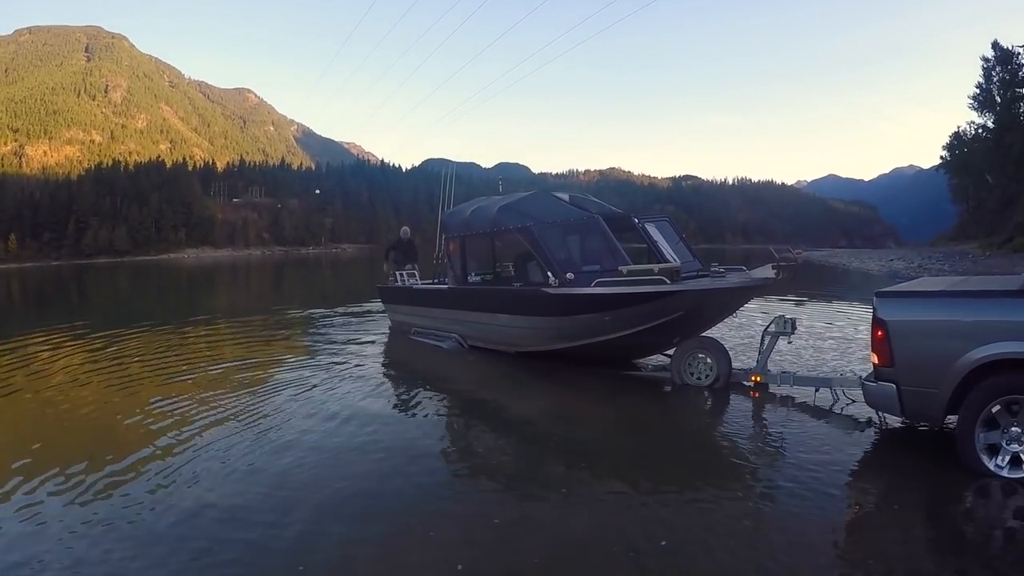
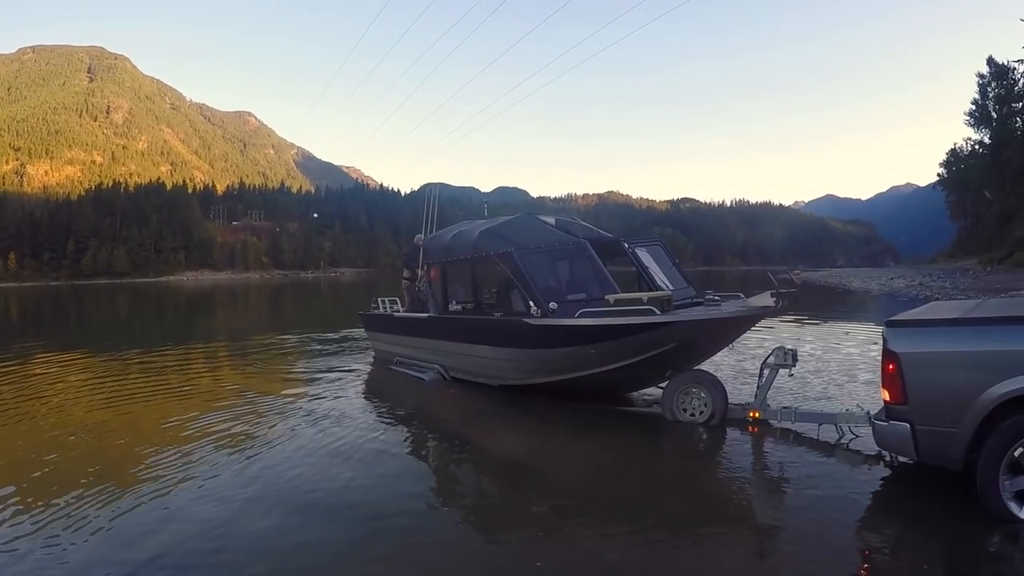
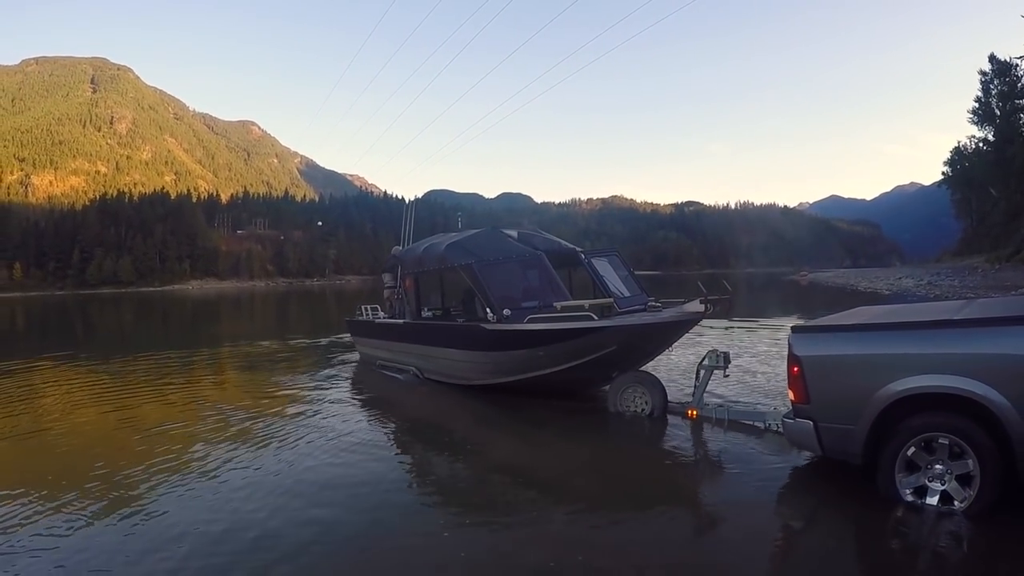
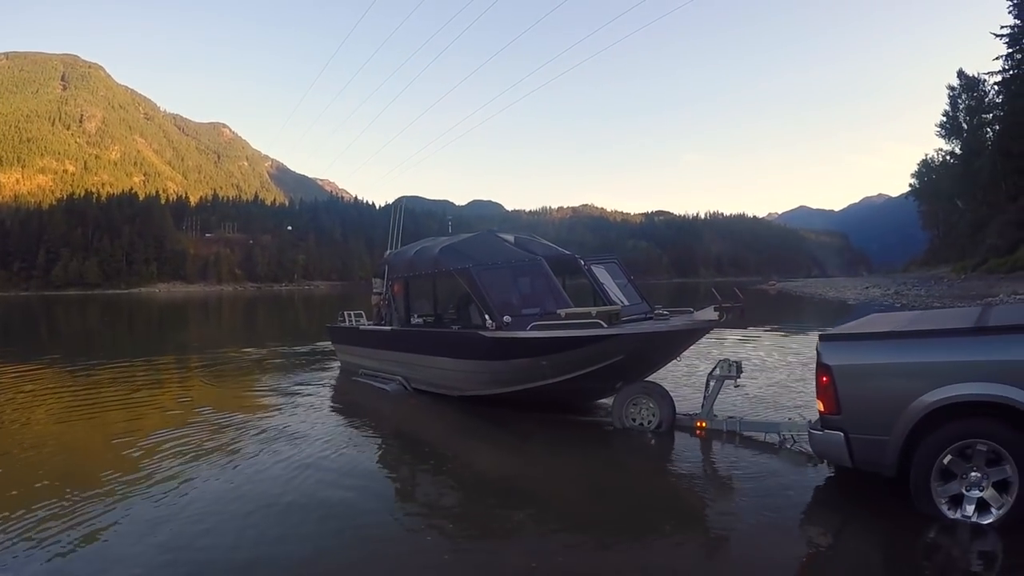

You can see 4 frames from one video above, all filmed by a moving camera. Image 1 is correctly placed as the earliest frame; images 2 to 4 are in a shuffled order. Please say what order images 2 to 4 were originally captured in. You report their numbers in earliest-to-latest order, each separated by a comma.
2, 4, 3
